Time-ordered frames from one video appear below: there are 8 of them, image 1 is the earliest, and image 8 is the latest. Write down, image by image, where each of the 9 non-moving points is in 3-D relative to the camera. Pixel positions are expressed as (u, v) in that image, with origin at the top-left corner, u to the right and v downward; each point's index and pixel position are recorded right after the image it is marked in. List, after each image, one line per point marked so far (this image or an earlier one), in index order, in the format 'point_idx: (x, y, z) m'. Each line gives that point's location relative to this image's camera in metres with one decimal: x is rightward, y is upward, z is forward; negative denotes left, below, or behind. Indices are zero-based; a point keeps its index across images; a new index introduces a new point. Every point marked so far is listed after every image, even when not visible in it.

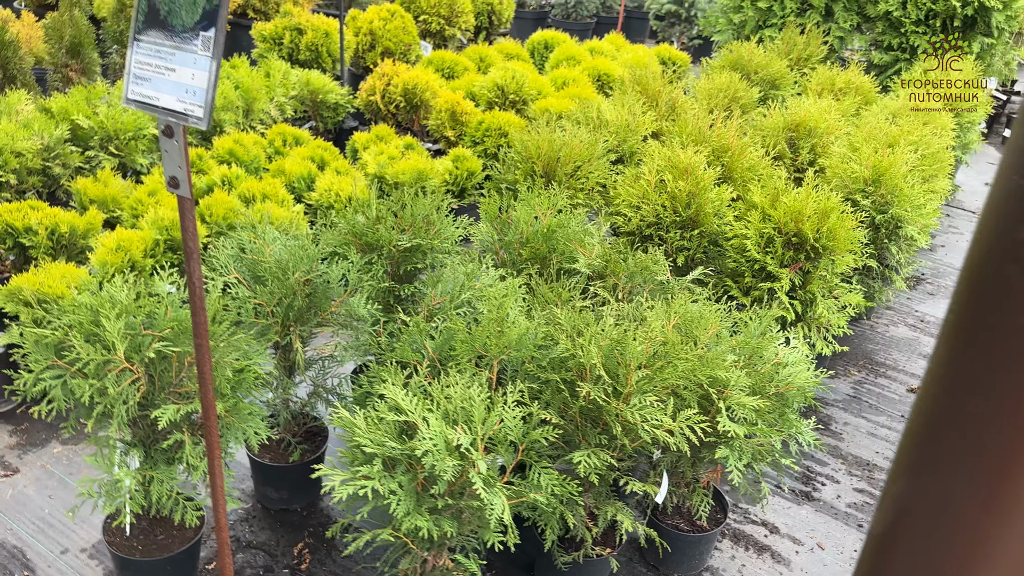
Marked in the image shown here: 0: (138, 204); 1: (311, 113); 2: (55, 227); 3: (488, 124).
0: (-2.1, +0.5, +4.6) m
1: (-1.7, +1.5, +7.0) m
2: (-2.4, +0.3, +4.3) m
3: (-0.2, +1.2, +6.1) m
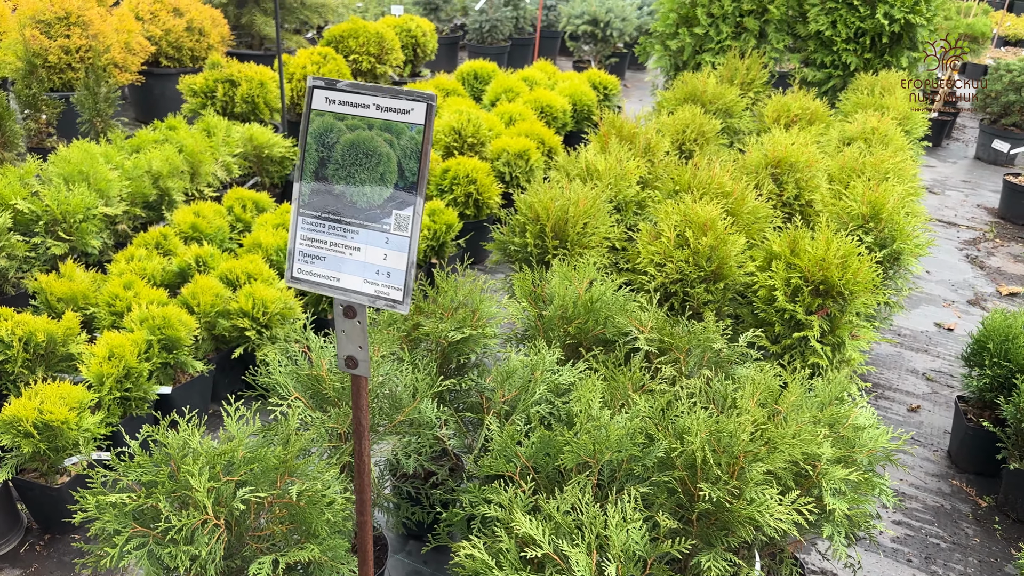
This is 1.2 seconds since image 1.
0: (-2.0, -0.1, +4.2) m
1: (-2.1, +1.0, +6.7) m
2: (-2.3, -0.2, +3.9) m
3: (-0.4, +0.8, +6.0) m
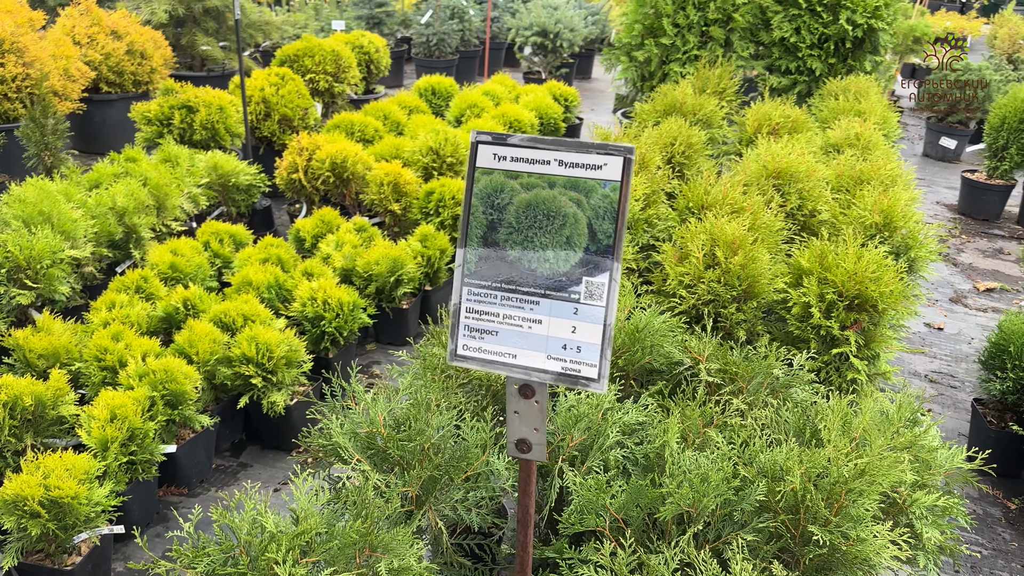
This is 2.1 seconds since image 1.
0: (-1.9, -0.3, +3.9) m
1: (-2.2, +0.7, +6.3) m
2: (-2.1, -0.5, +3.6) m
3: (-0.5, +0.7, +5.8) m
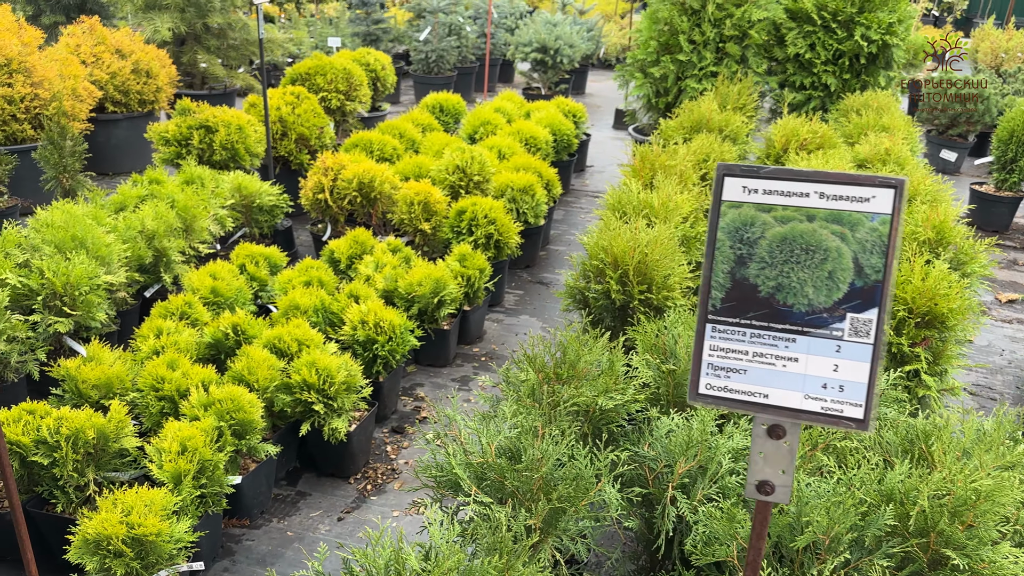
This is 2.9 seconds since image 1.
0: (-1.6, -0.4, +3.8) m
1: (-2.0, +0.5, +6.2) m
2: (-1.8, -0.6, +3.4) m
3: (-0.3, +0.5, +5.8) m
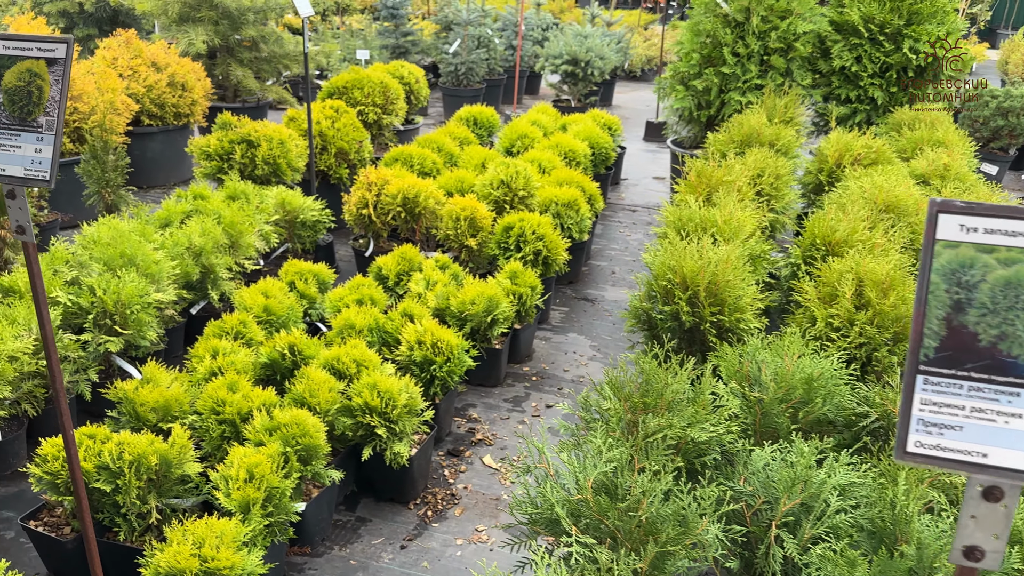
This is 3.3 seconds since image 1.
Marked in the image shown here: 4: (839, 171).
0: (-1.3, -0.5, +3.7) m
1: (-1.7, +0.4, +6.1) m
2: (-1.5, -0.7, +3.3) m
3: (+0.1, +0.4, +5.7) m
4: (+2.3, +0.8, +5.9) m
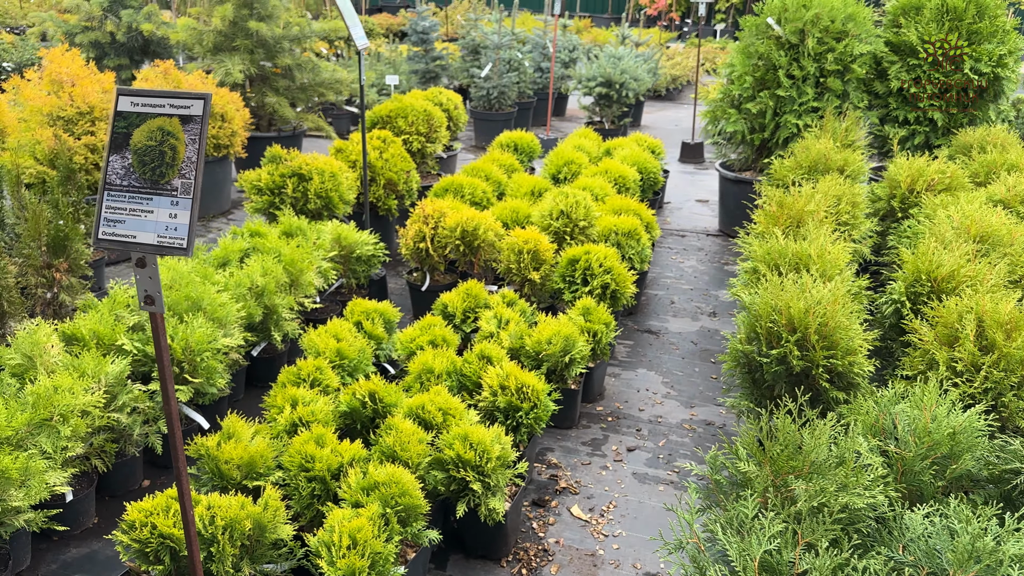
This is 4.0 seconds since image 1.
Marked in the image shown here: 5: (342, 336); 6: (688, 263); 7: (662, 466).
0: (-0.9, -0.7, +3.5) m
1: (-1.2, +0.1, +6.0) m
2: (-1.1, -0.9, +3.2) m
3: (+0.5, +0.2, +5.5) m
4: (+2.7, +0.6, +5.7) m
5: (-0.9, -0.3, +4.6) m
6: (+1.6, +0.2, +7.4) m
7: (+0.8, -1.0, +4.5) m
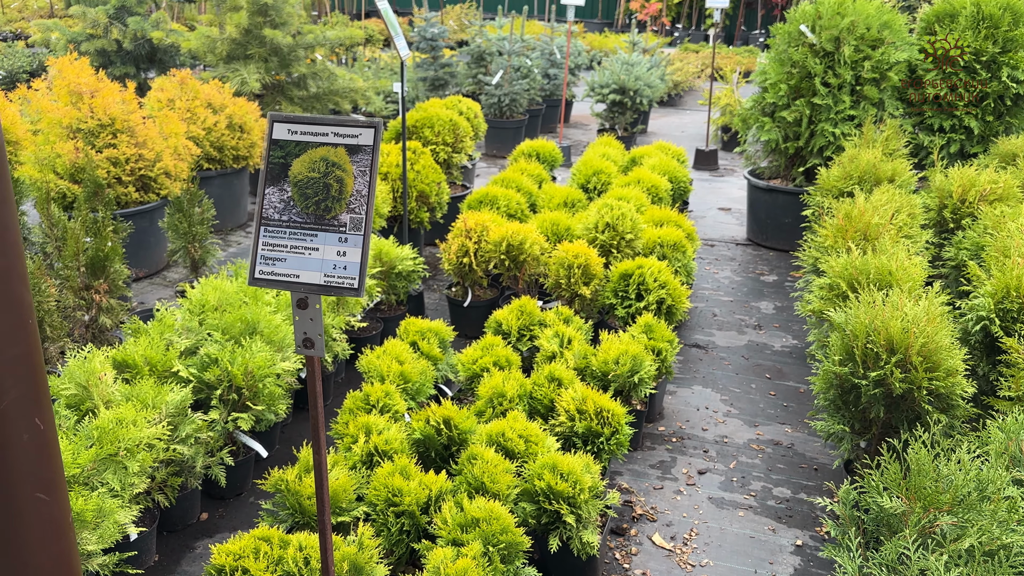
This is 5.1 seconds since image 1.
0: (-0.5, -0.8, +3.4) m
1: (-0.9, 0.0, +5.8) m
2: (-0.7, -1.0, +3.0) m
3: (+0.8, +0.1, +5.4) m
4: (+3.1, +0.5, +5.6) m
5: (-0.6, -0.4, +4.4) m
6: (+1.9, +0.1, +7.3) m
7: (+1.2, -1.1, +4.4) m
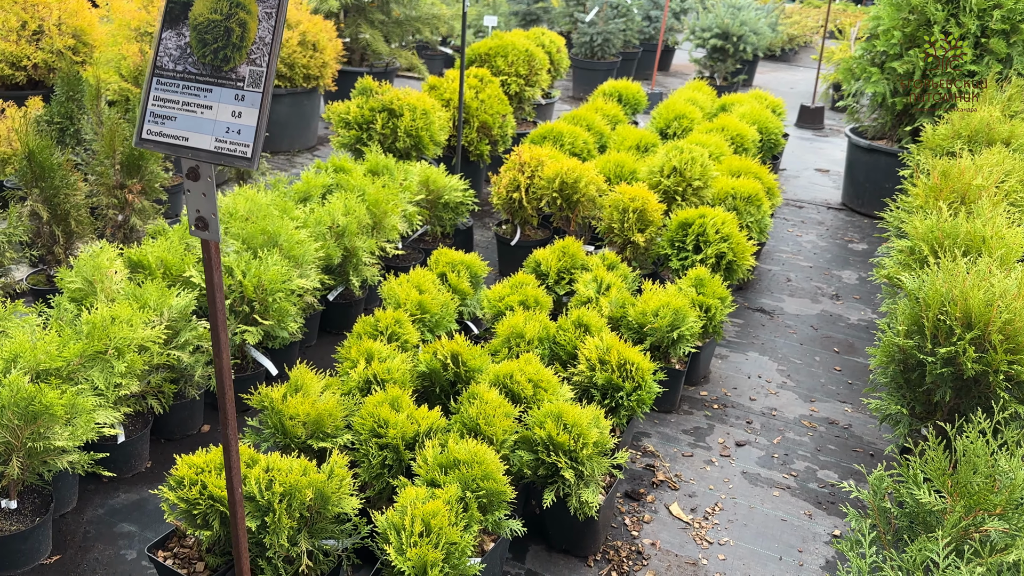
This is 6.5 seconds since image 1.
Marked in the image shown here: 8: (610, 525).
0: (-0.5, -0.5, +3.1) m
1: (-0.6, +0.5, +5.5) m
2: (-0.7, -0.7, +2.7) m
3: (+1.1, +0.4, +4.9) m
4: (+3.4, +0.6, +4.9) m
5: (-0.4, 0.0, +4.1) m
6: (+2.4, +0.4, +6.7) m
7: (+1.3, -0.9, +4.0) m
8: (+0.4, -1.0, +3.5) m
